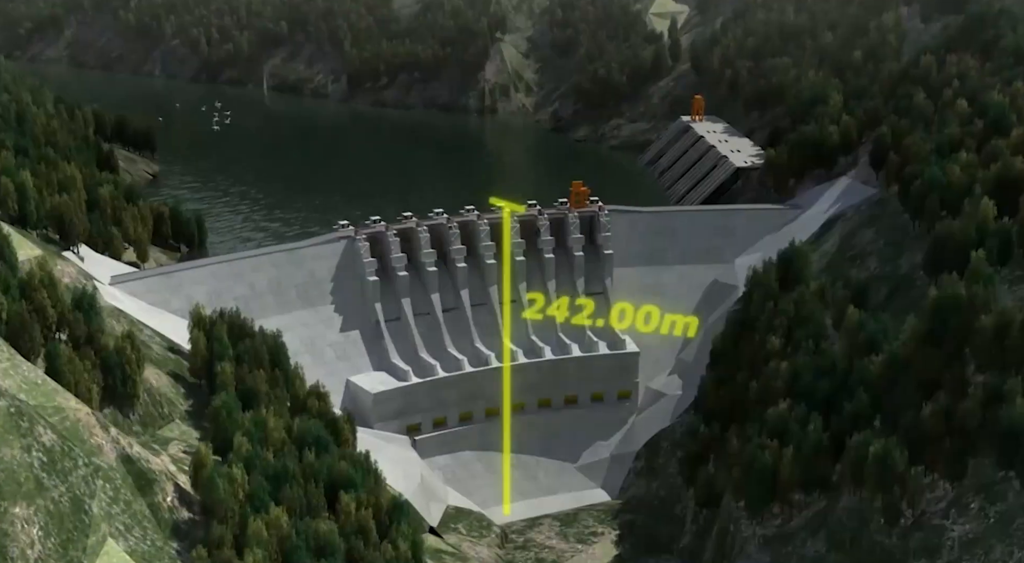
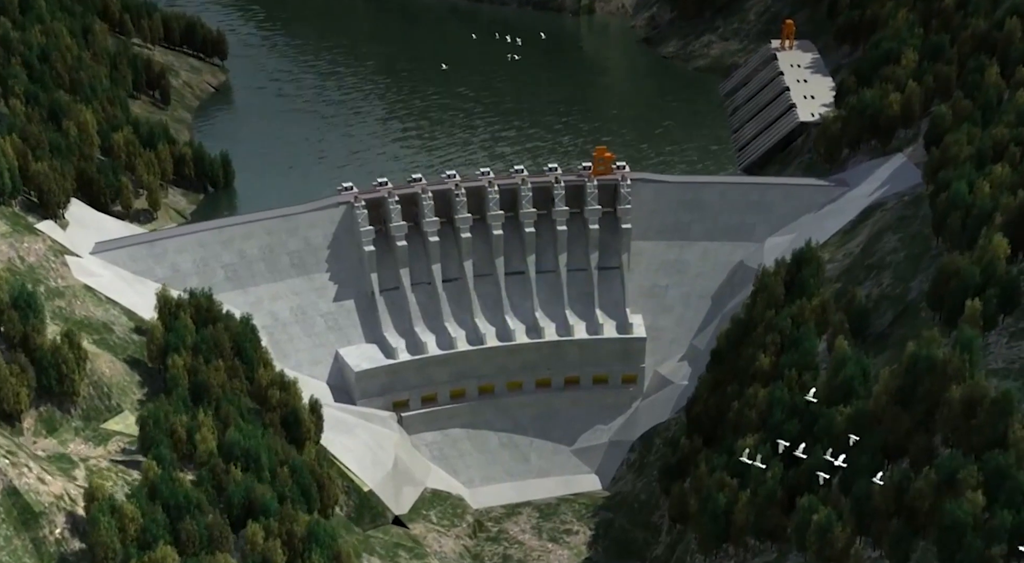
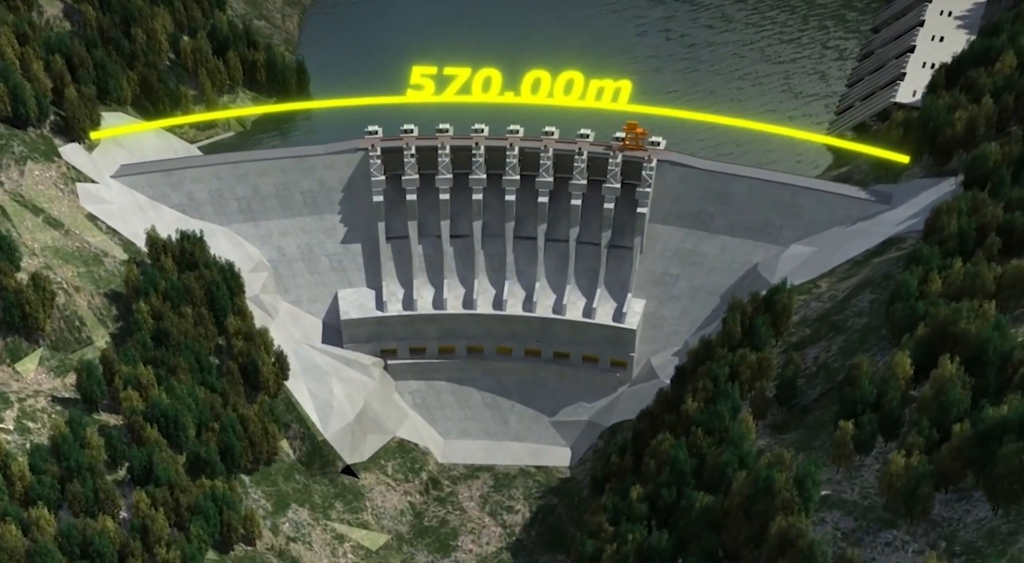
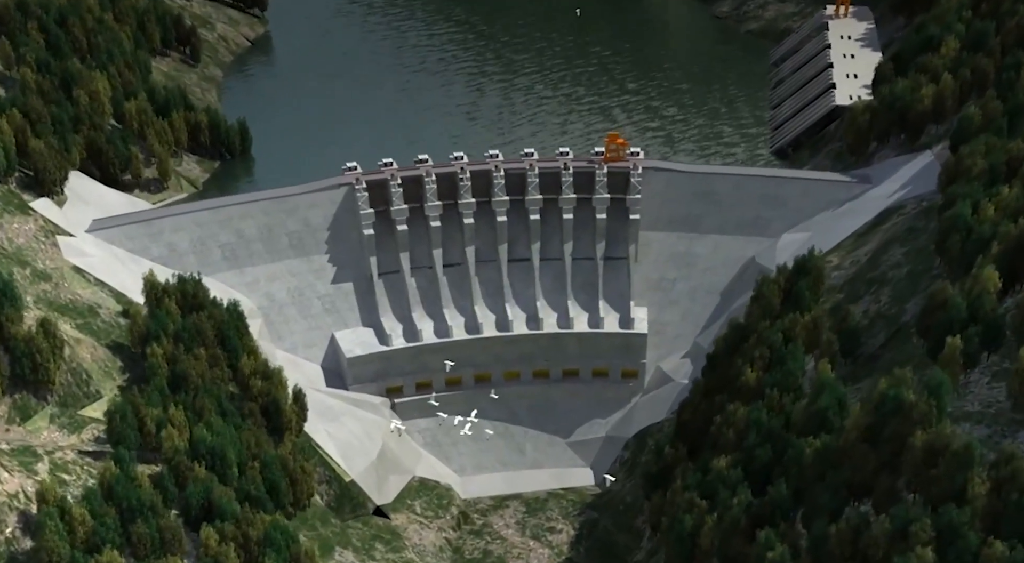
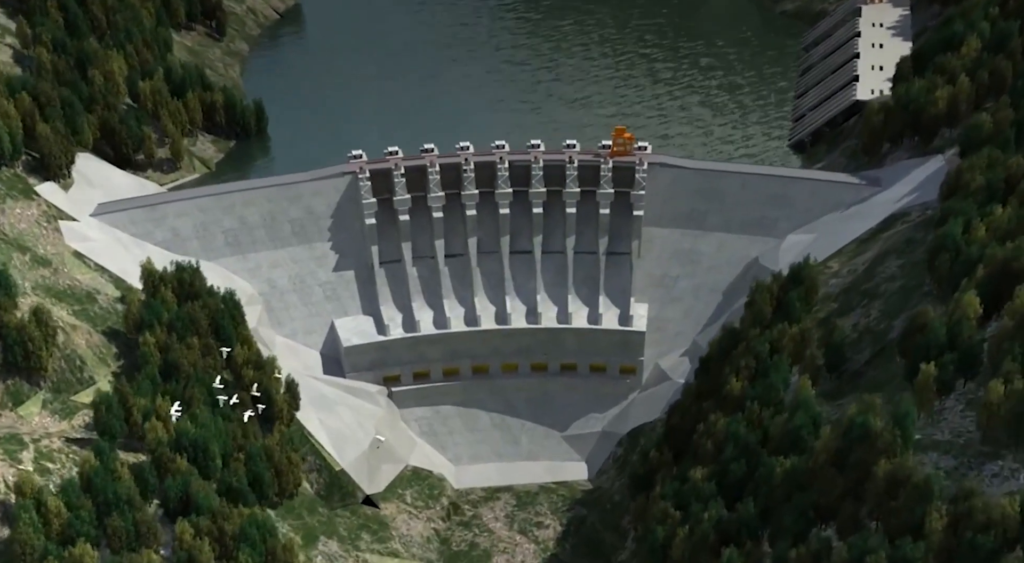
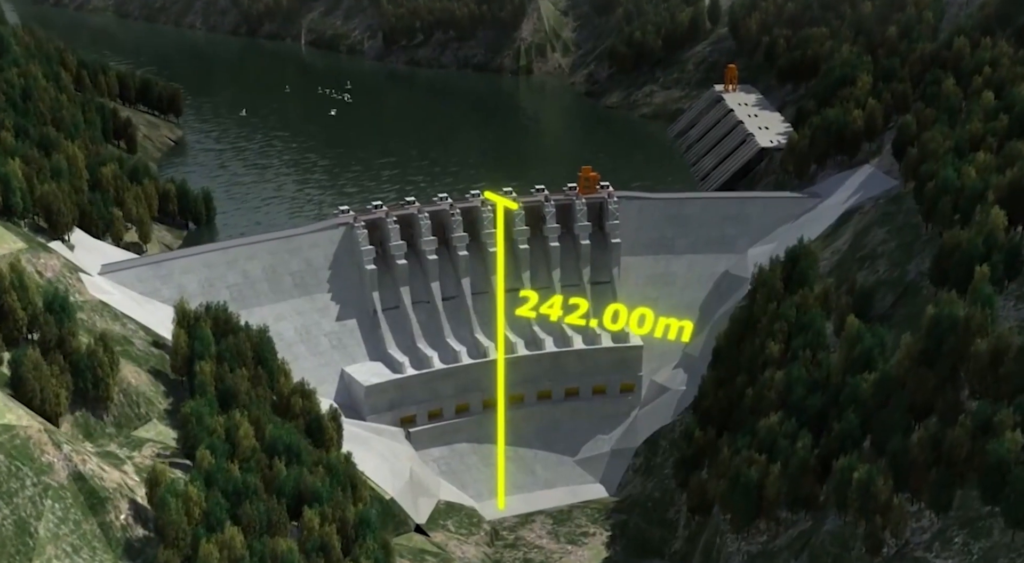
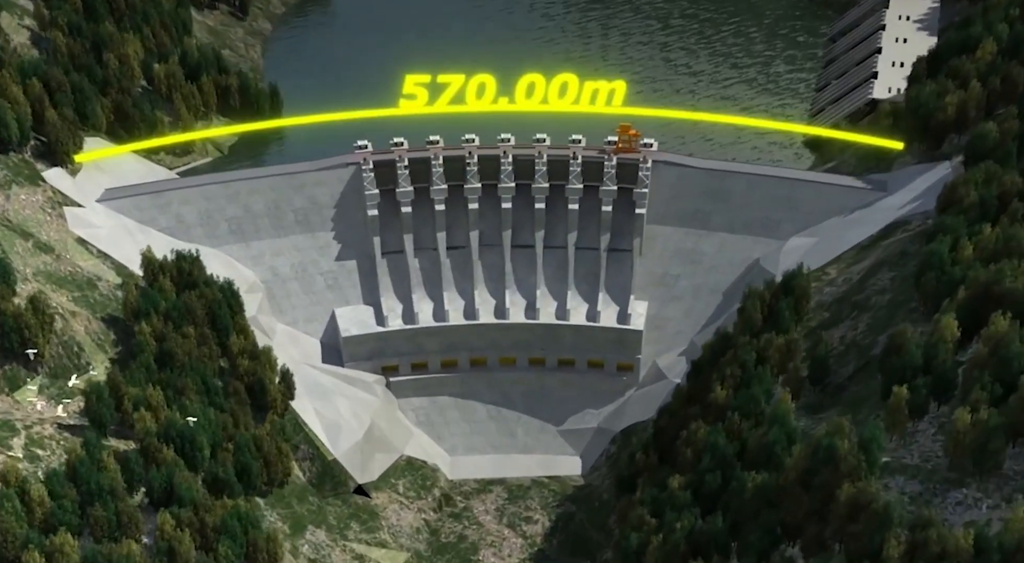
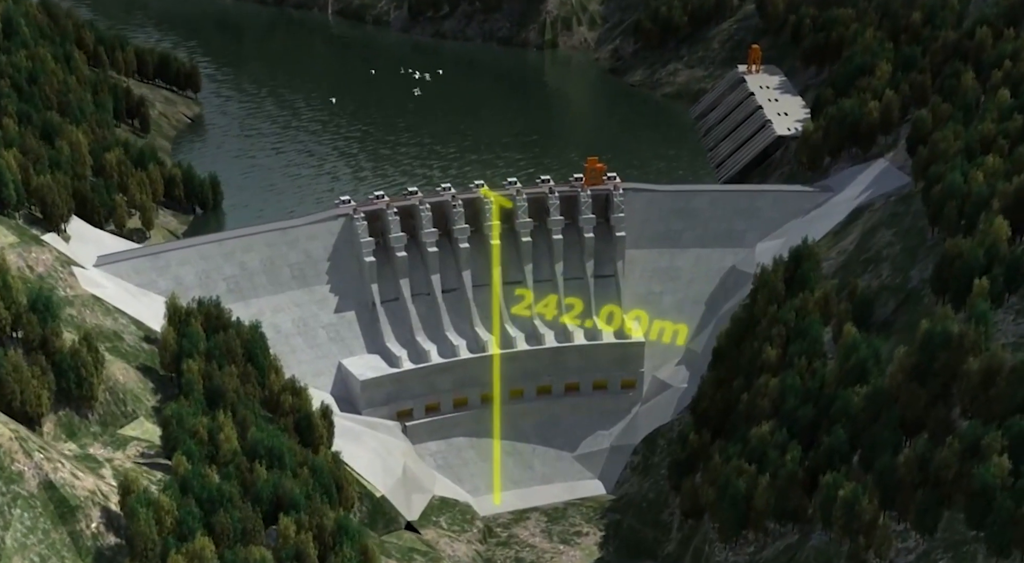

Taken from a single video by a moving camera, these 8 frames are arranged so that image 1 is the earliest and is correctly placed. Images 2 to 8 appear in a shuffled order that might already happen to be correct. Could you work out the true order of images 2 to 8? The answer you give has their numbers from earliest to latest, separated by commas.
6, 8, 2, 4, 5, 7, 3
